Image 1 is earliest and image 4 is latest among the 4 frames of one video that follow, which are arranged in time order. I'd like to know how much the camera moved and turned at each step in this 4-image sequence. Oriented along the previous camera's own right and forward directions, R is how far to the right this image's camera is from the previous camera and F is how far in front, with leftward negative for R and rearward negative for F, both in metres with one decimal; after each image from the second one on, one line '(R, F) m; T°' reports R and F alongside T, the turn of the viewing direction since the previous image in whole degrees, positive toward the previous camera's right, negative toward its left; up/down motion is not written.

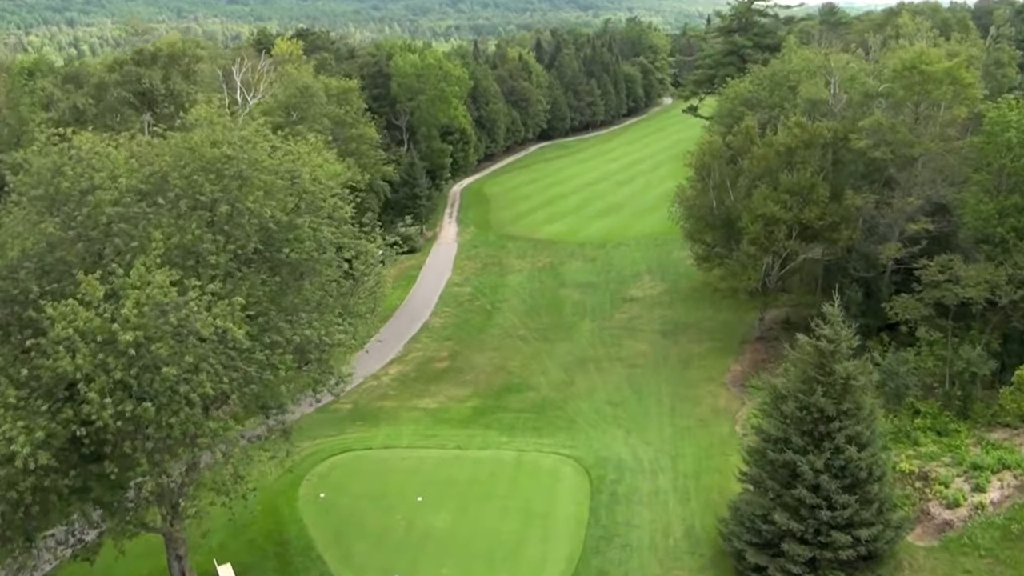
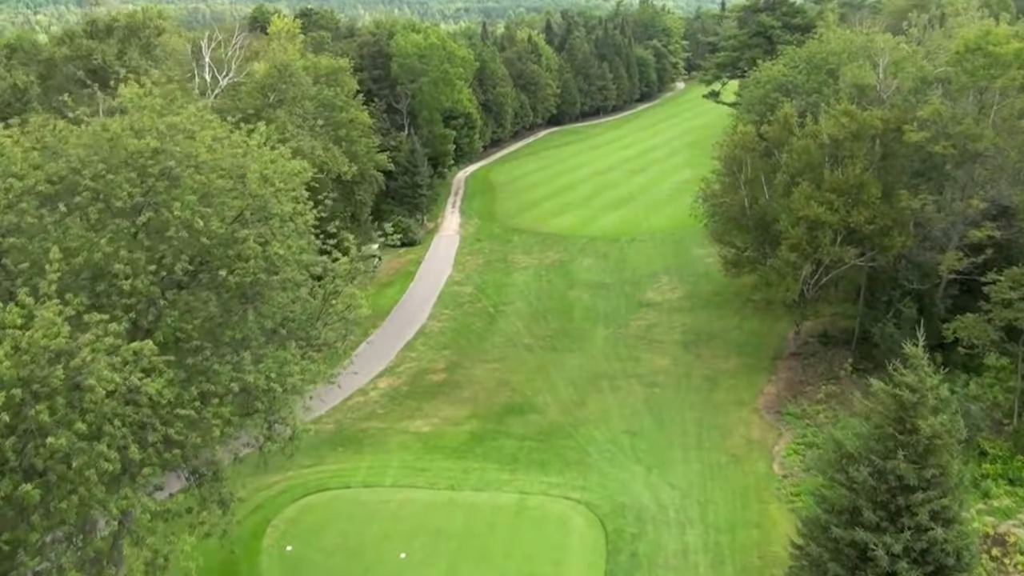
(+0.1, +4.4) m; 0°
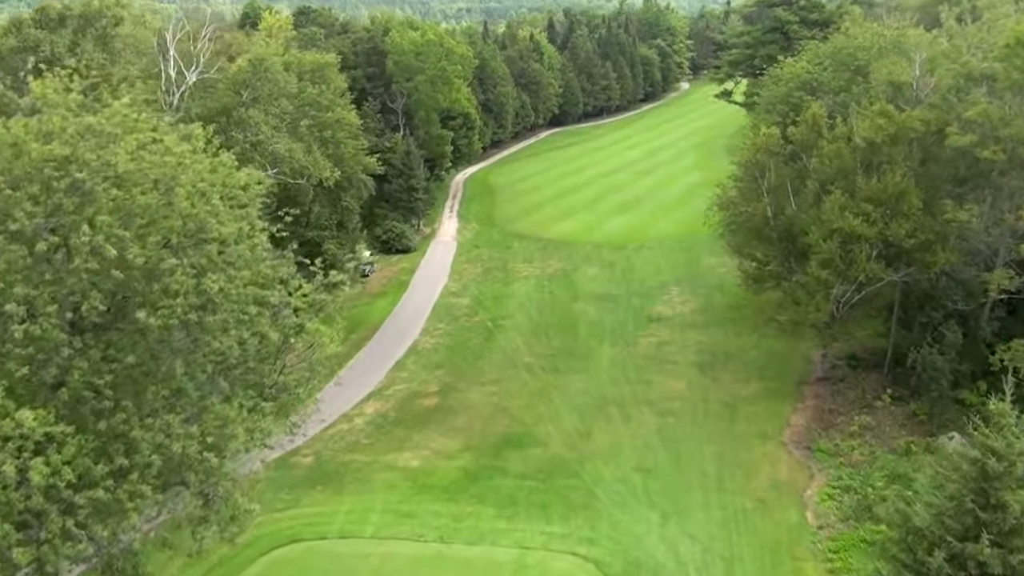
(+0.1, +3.2) m; 0°
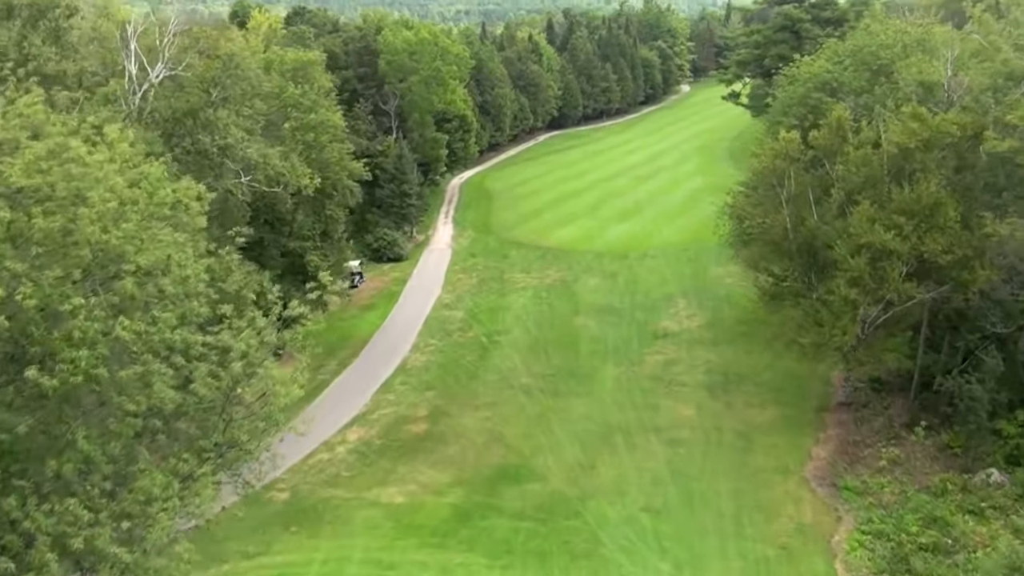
(+0.1, +2.7) m; 0°
